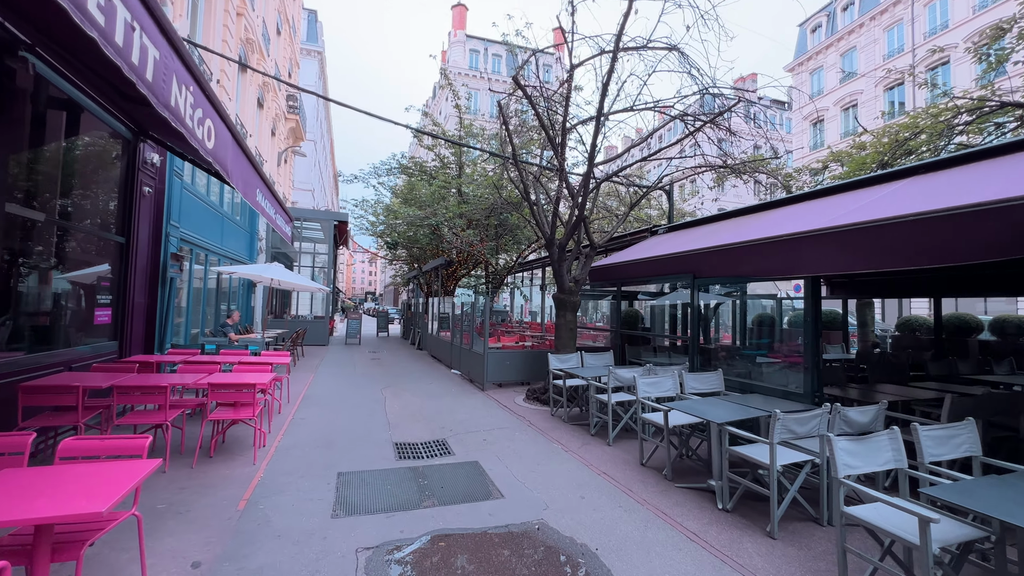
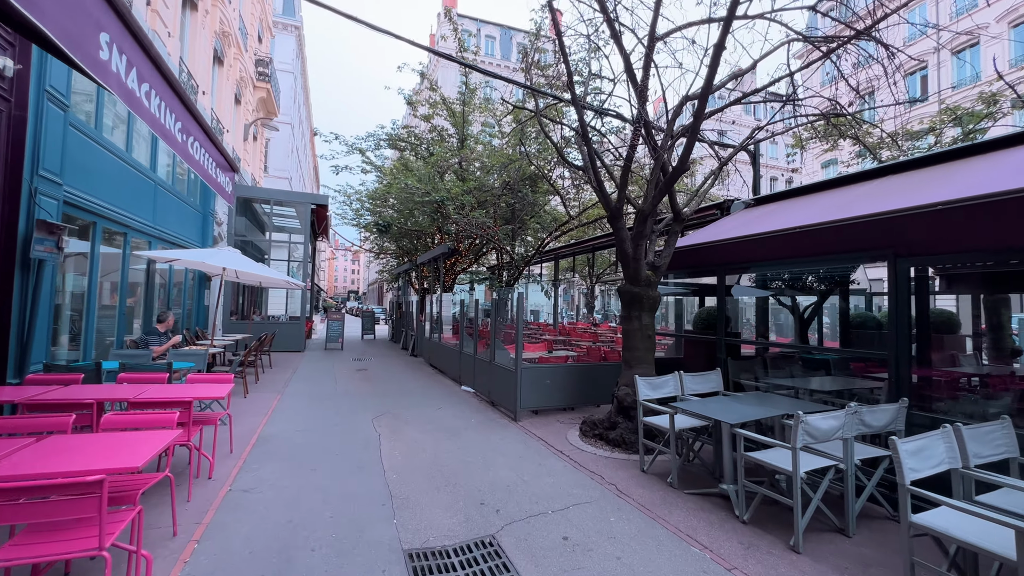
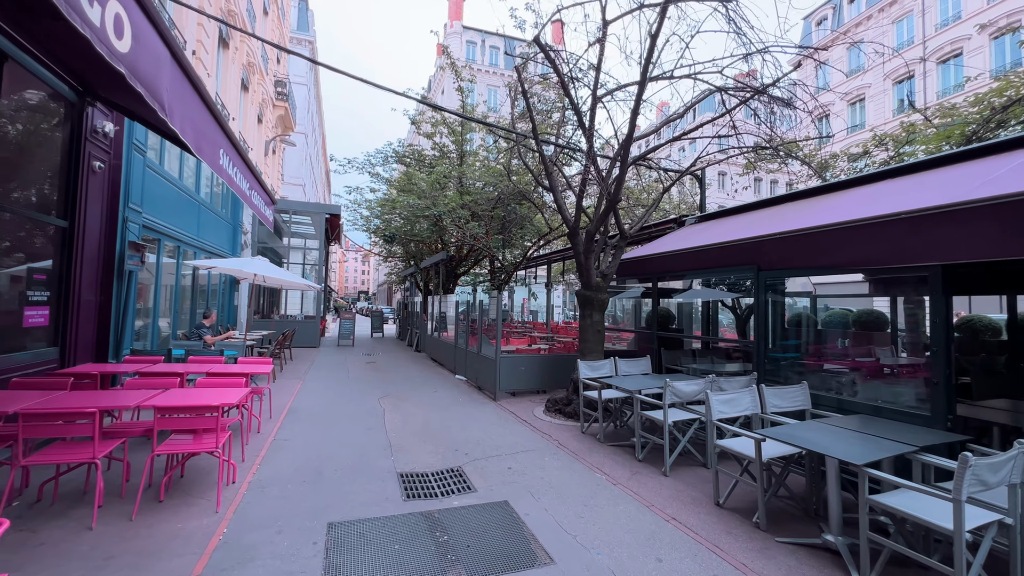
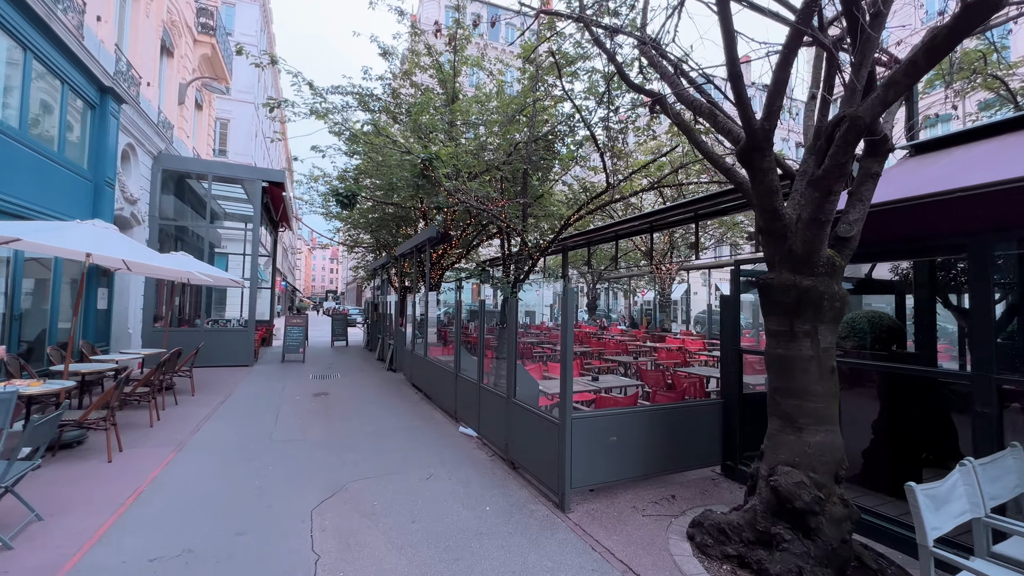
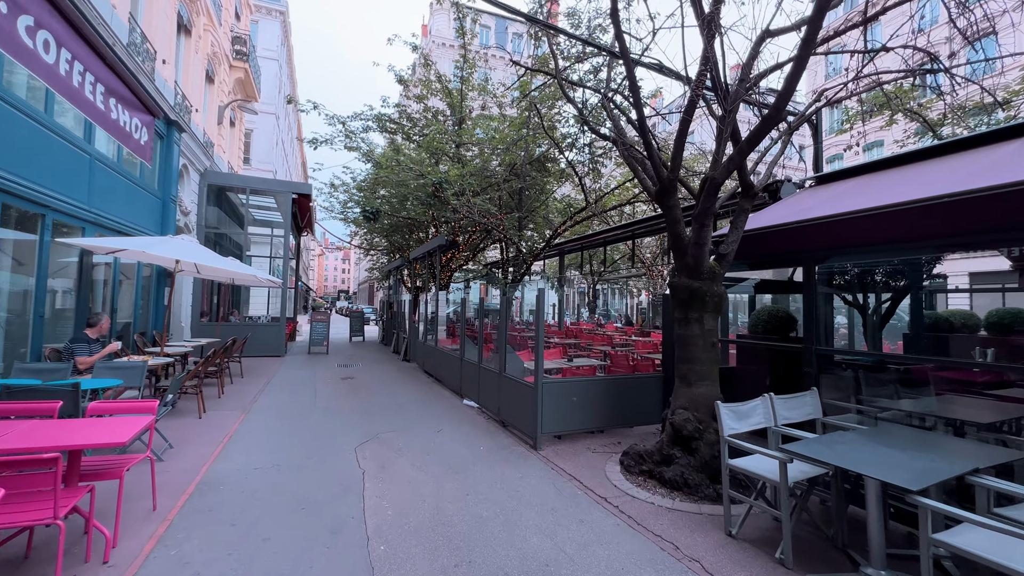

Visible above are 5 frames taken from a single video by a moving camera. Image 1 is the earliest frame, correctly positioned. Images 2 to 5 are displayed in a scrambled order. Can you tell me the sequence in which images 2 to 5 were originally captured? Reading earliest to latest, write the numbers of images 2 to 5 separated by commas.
3, 2, 5, 4
